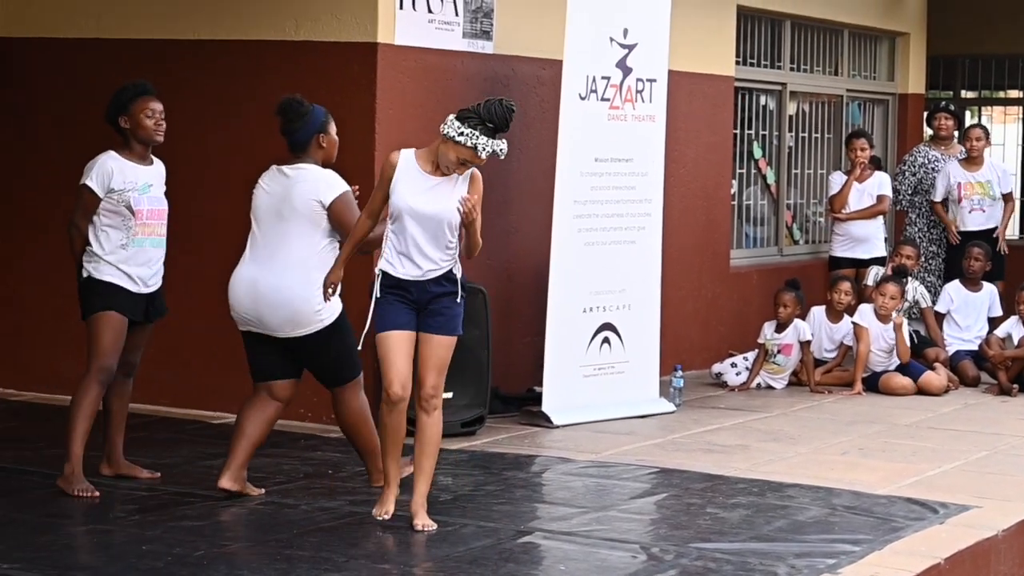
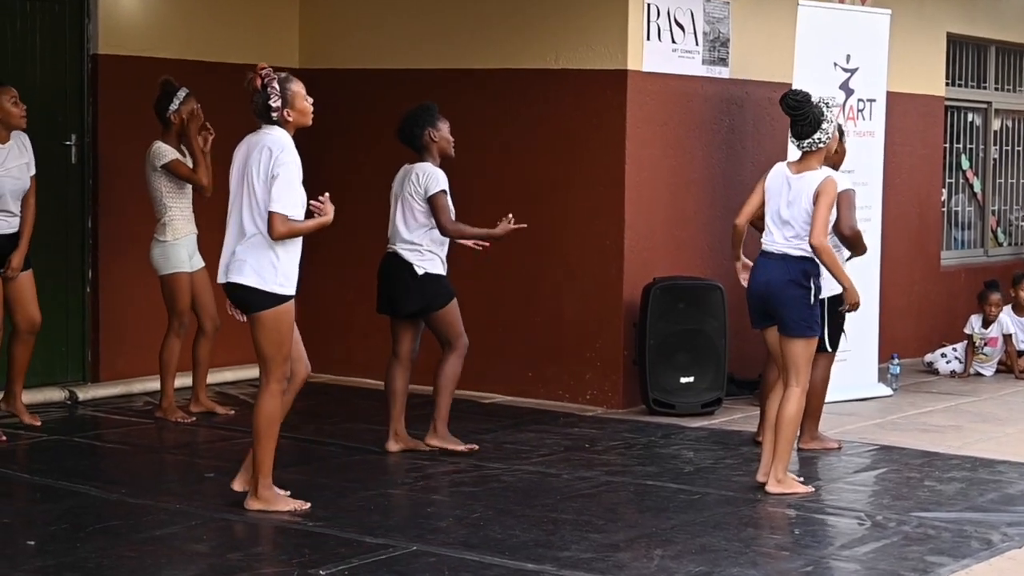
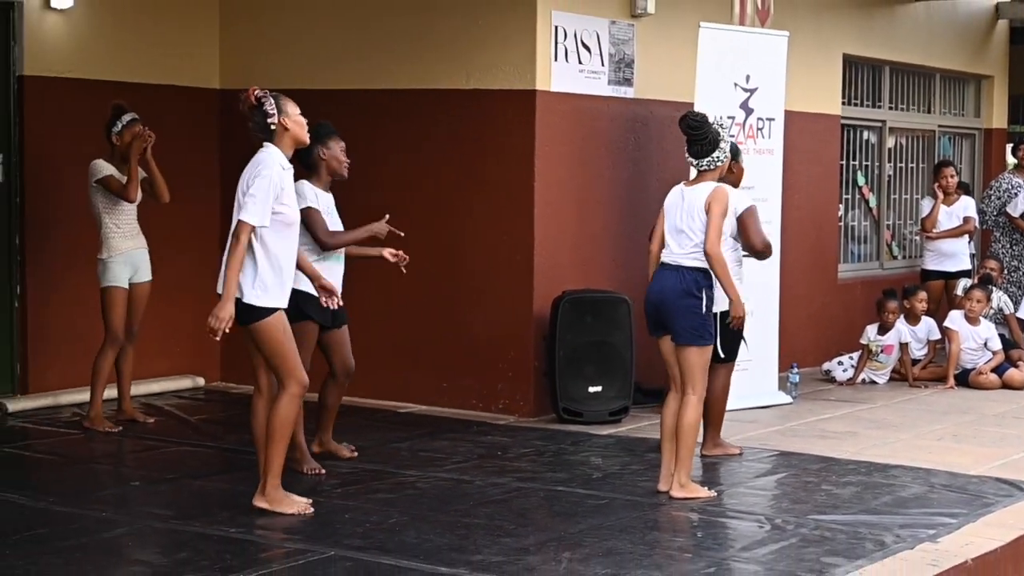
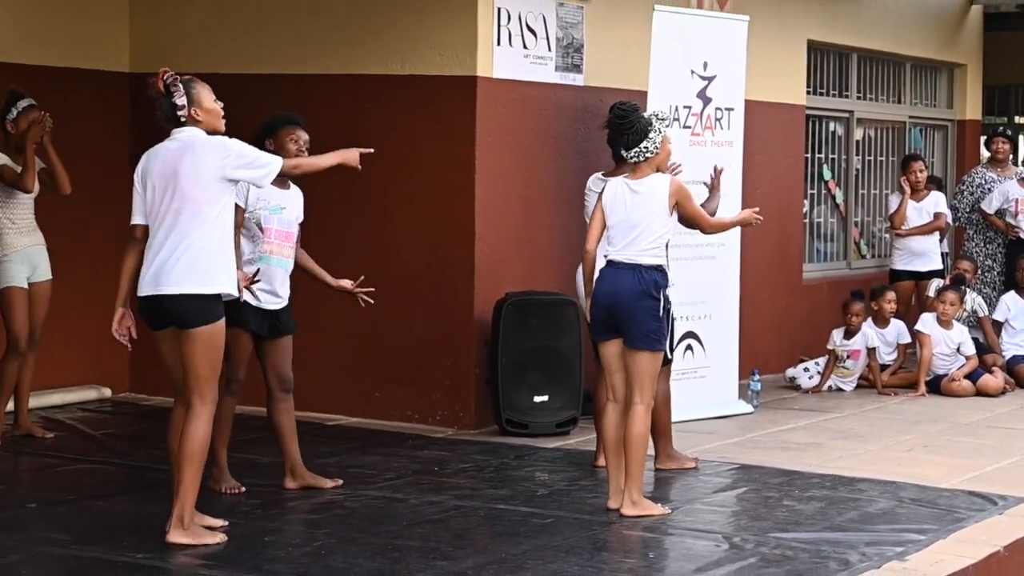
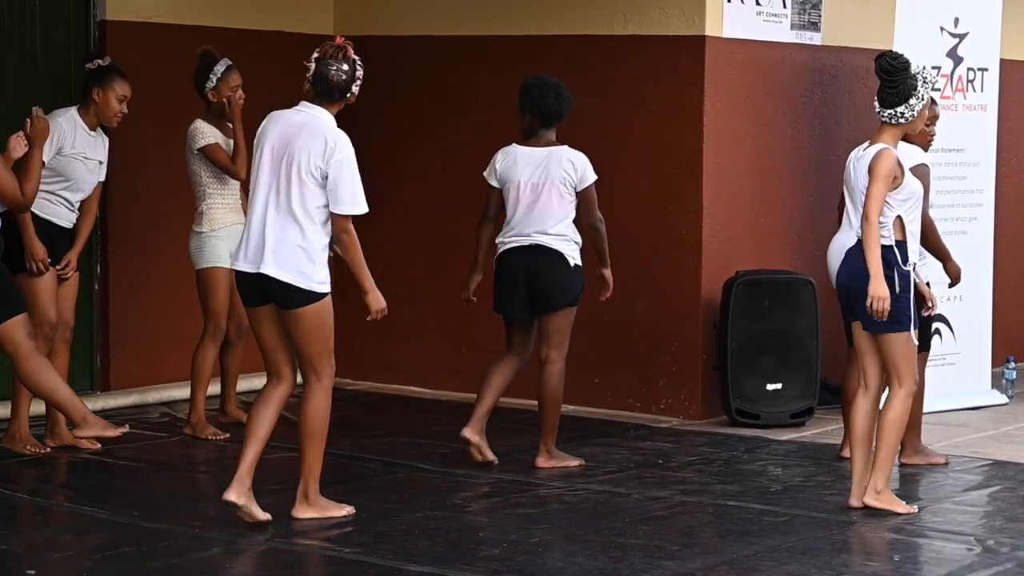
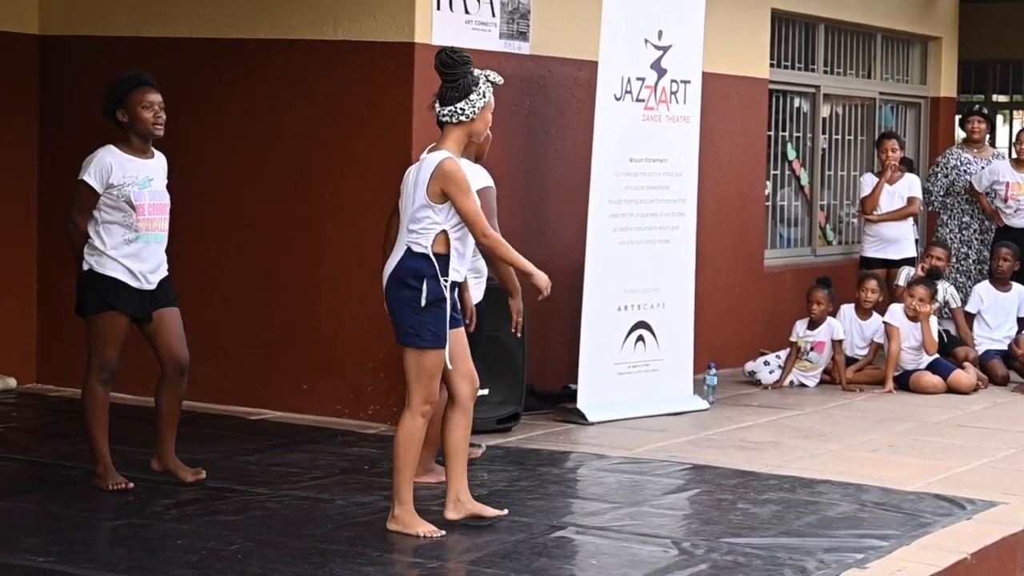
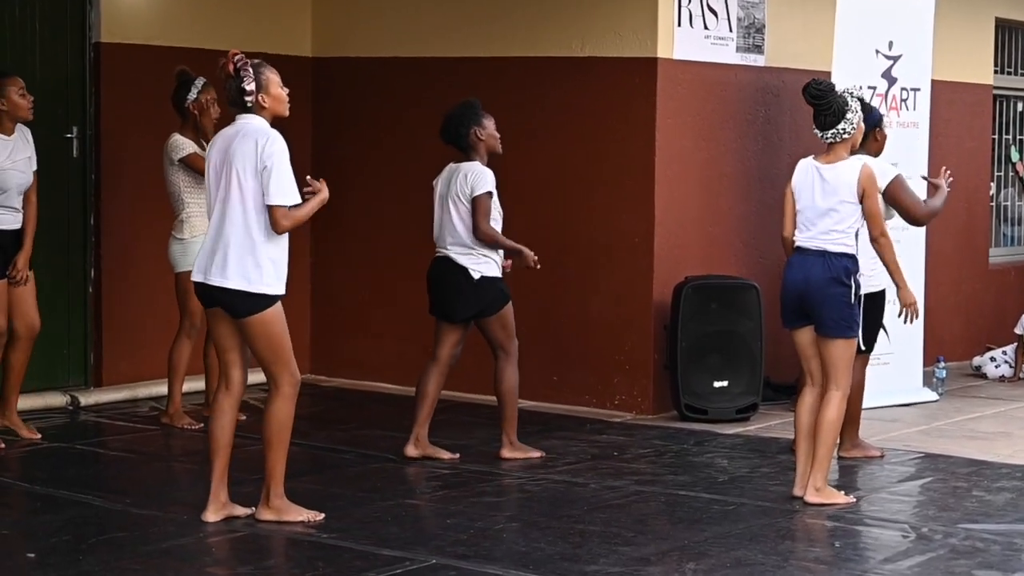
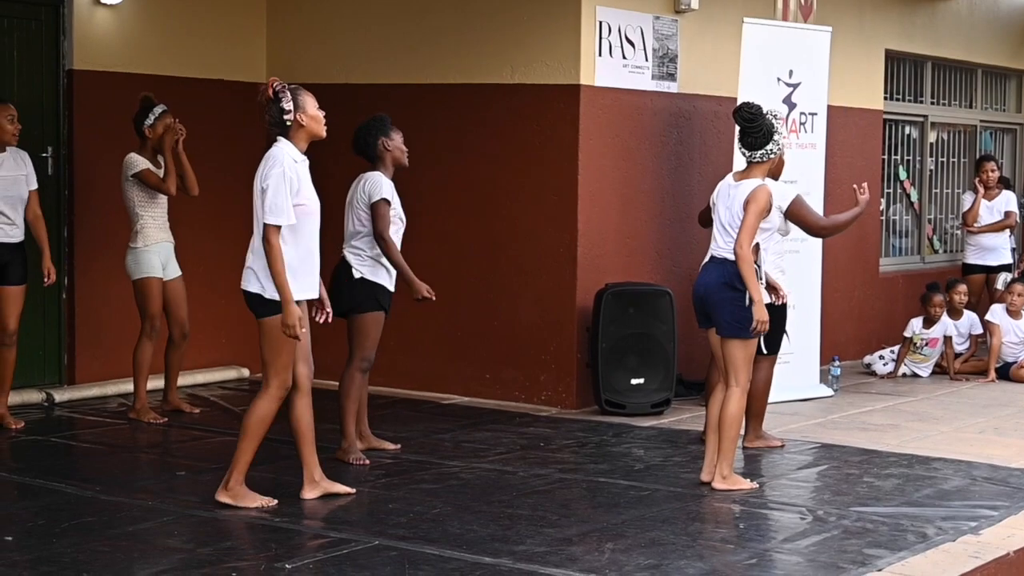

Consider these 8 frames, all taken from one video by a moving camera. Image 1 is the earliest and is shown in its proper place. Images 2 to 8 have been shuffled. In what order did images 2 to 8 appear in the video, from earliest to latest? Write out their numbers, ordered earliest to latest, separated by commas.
6, 4, 3, 8, 2, 7, 5
